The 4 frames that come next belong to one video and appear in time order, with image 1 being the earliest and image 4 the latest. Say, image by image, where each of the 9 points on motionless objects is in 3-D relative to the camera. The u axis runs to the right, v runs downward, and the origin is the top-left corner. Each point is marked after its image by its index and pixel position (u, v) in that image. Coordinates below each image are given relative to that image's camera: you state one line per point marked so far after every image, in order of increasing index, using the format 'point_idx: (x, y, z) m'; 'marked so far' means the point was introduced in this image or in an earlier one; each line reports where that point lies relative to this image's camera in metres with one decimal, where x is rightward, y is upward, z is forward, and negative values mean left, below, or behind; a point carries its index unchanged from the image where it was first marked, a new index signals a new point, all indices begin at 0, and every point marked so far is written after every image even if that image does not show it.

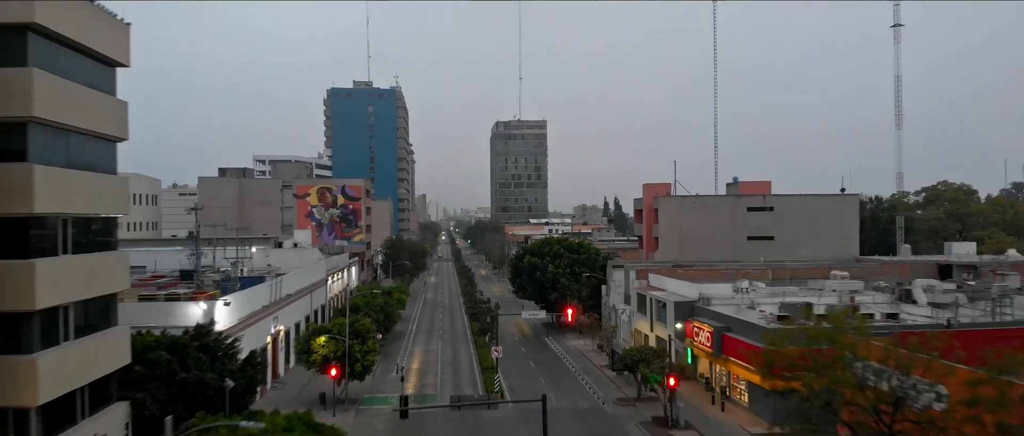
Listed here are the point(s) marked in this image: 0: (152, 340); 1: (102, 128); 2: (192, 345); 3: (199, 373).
0: (-13.2, -4.5, +19.5) m
1: (-13.1, +2.9, +17.0) m
2: (-12.1, -4.7, +19.9) m
3: (-11.4, -5.6, +19.4) m
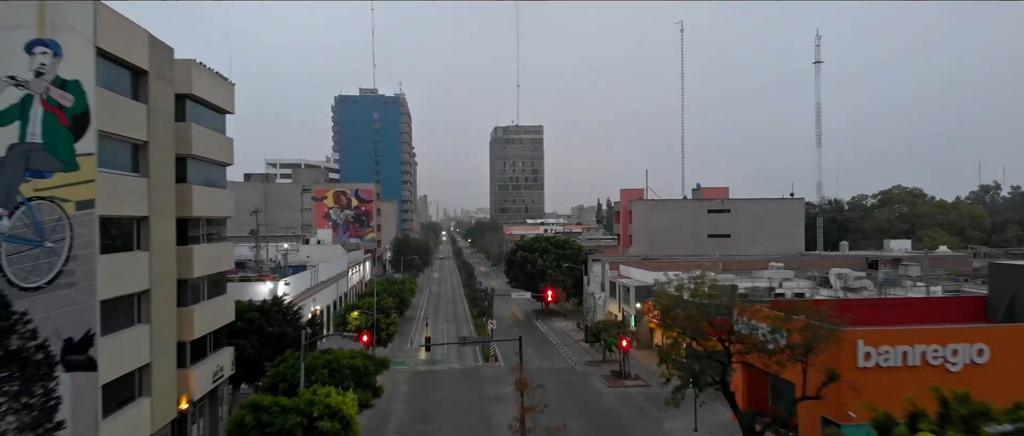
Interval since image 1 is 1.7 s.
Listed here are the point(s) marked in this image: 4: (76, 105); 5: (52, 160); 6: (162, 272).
0: (-13.8, -4.5, +27.4) m
1: (-13.7, +2.8, +24.9) m
2: (-12.7, -4.8, +27.9) m
3: (-12.0, -5.7, +27.4) m
4: (-13.7, +3.5, +16.8) m
5: (-14.3, +1.8, +16.5) m
6: (-13.2, -2.0, +20.0) m
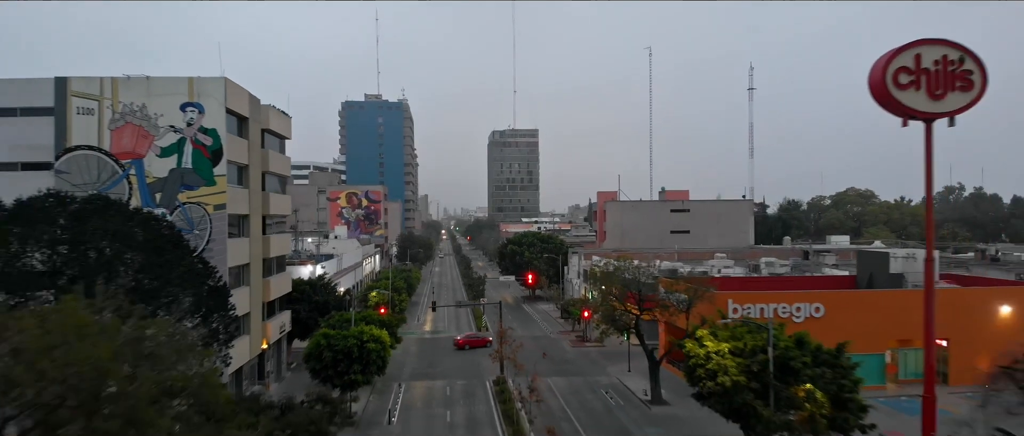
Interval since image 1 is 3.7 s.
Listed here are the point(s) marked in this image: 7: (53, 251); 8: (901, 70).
0: (-14.9, -4.4, +36.9) m
1: (-14.8, +3.0, +34.4) m
2: (-13.8, -4.7, +37.4) m
3: (-13.1, -5.6, +36.9) m
4: (-14.8, +3.7, +26.2) m
5: (-15.4, +1.9, +26.0) m
6: (-14.3, -1.9, +29.4) m
7: (-16.3, -1.2, +18.5) m
8: (+14.3, +5.4, +19.4) m
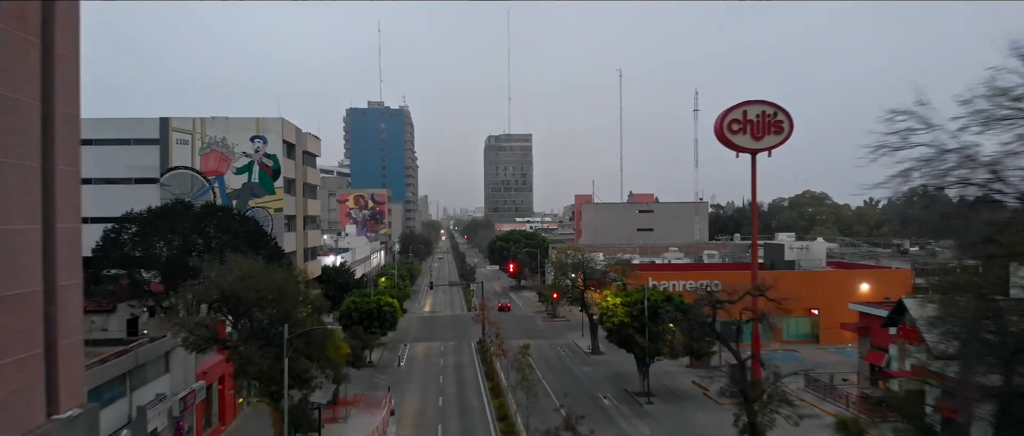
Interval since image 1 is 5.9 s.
0: (-16.7, -4.4, +47.4) m
1: (-16.6, +3.0, +44.9) m
2: (-15.6, -4.6, +47.8) m
3: (-14.9, -5.5, +47.4) m
4: (-16.5, +3.7, +36.7) m
5: (-17.2, +1.9, +36.5) m
6: (-16.1, -1.9, +39.9) m
7: (-18.0, -1.2, +29.0) m
8: (+12.5, +5.5, +29.8) m
